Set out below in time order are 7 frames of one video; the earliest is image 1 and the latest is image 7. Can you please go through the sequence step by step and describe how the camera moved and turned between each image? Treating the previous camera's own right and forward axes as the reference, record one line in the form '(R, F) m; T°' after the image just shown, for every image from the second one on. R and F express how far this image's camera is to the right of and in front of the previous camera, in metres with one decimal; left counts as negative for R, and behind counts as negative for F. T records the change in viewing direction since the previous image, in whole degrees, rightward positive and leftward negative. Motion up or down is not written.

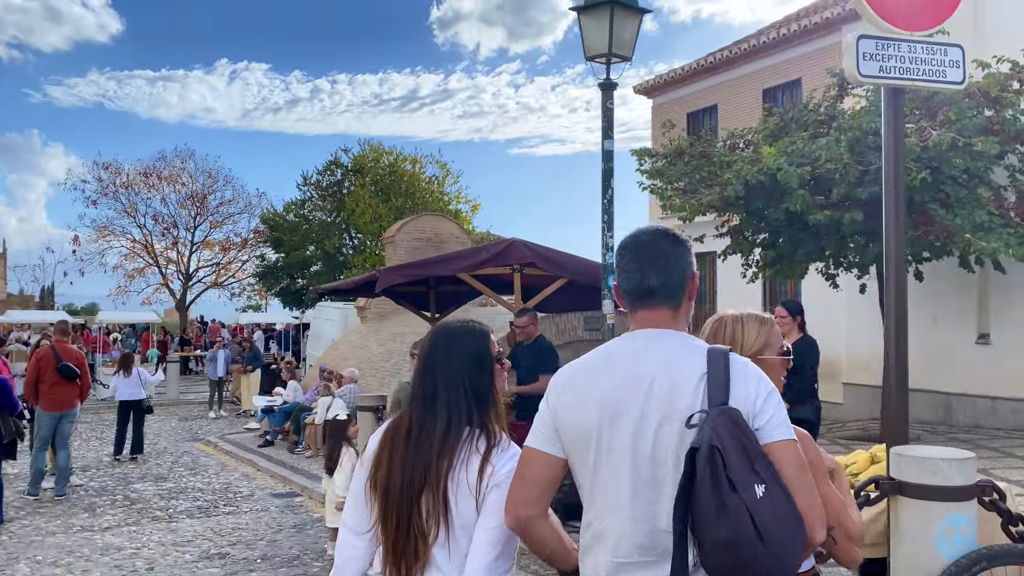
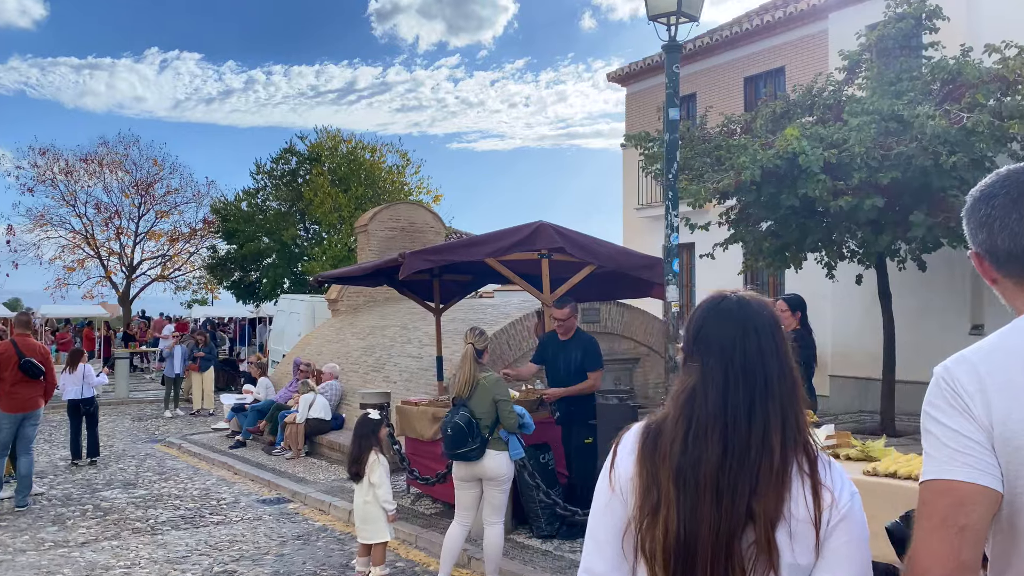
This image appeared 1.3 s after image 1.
(-0.8, +0.6) m; +4°
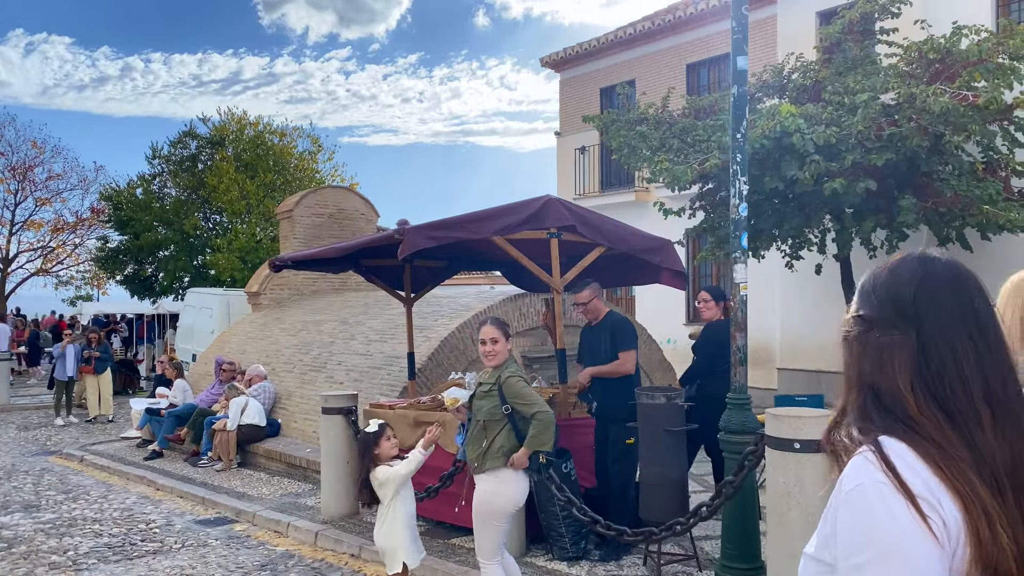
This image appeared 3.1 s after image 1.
(-0.8, +1.0) m; +7°
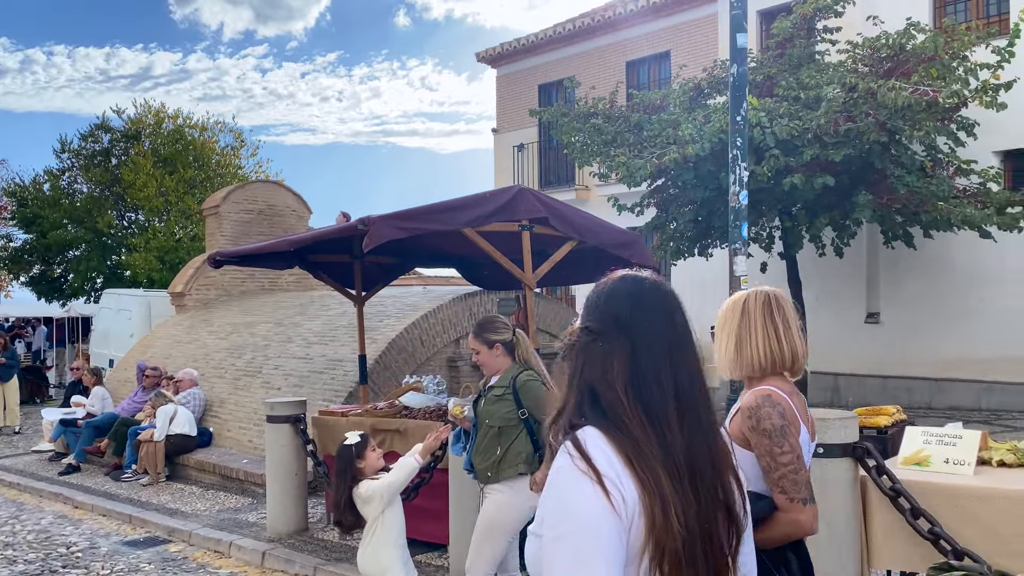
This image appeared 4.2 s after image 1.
(-0.3, +0.4) m; +5°
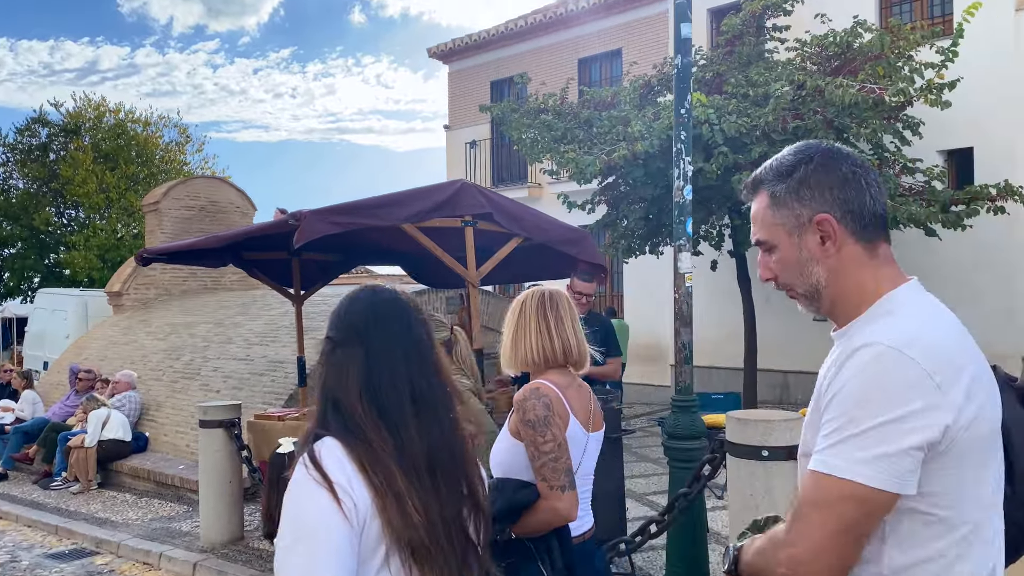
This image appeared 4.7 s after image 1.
(+0.1, +0.2) m; +3°
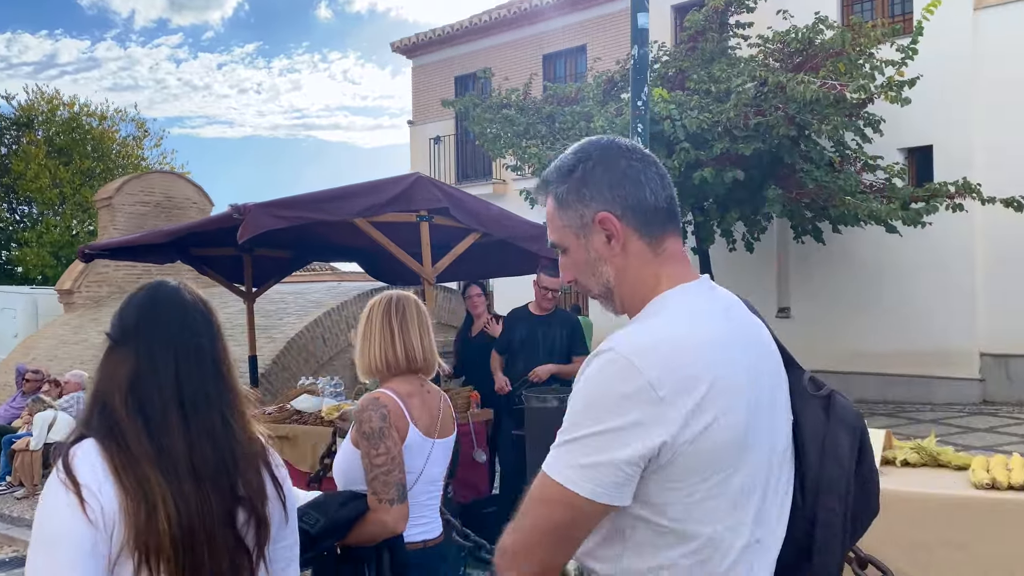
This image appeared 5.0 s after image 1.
(+0.1, +0.1) m; +2°
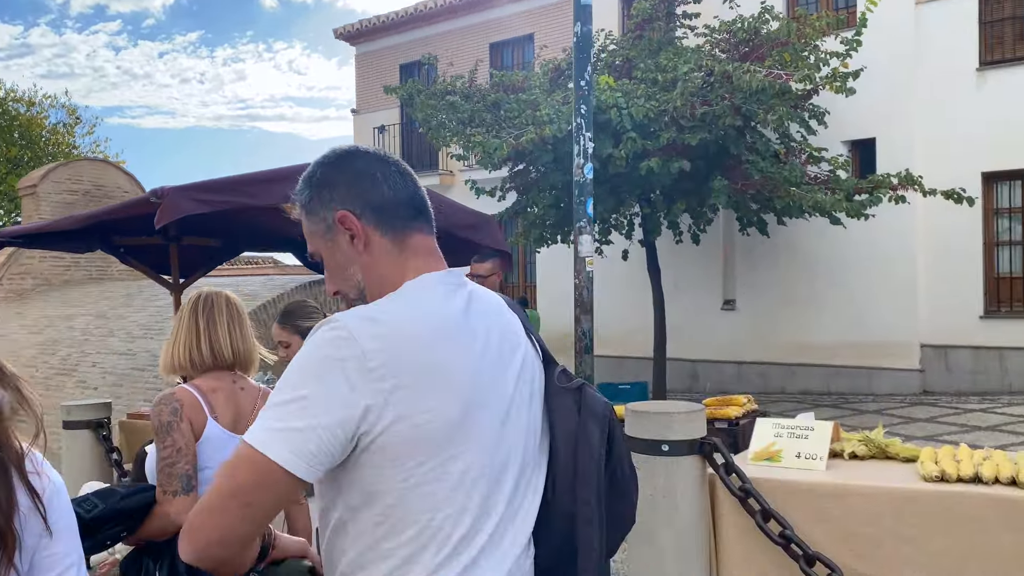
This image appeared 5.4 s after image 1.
(+0.1, +0.2) m; +3°
